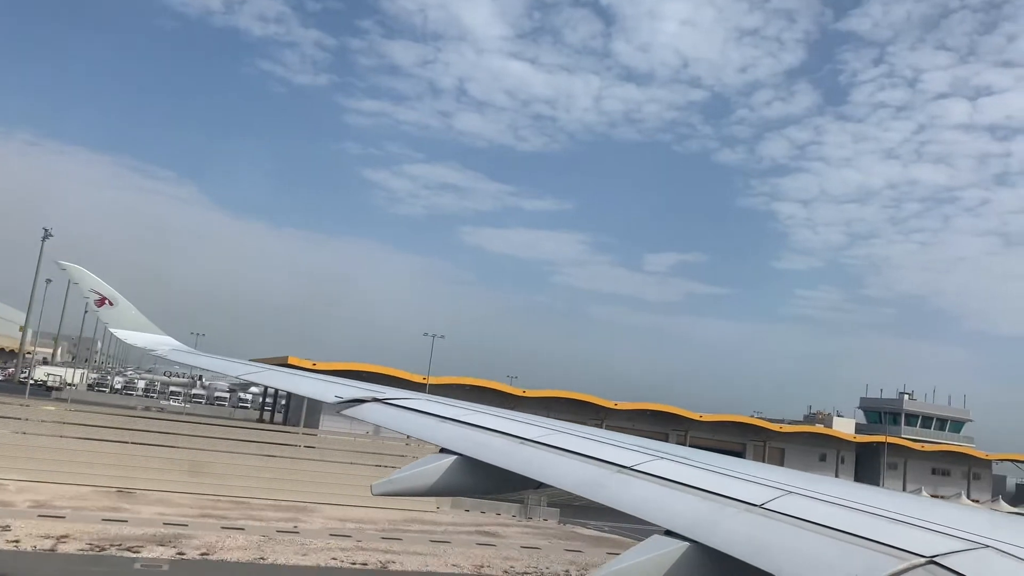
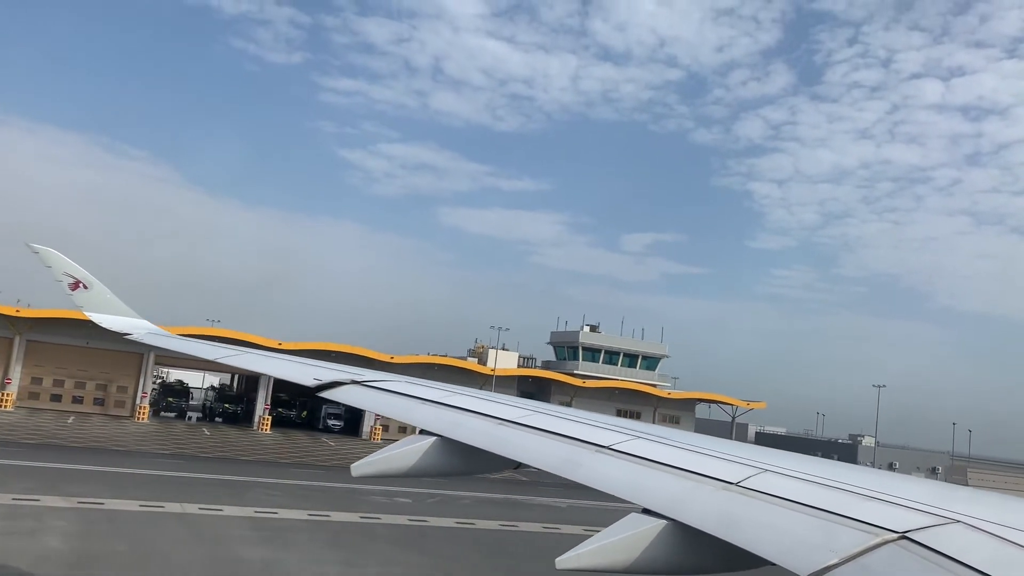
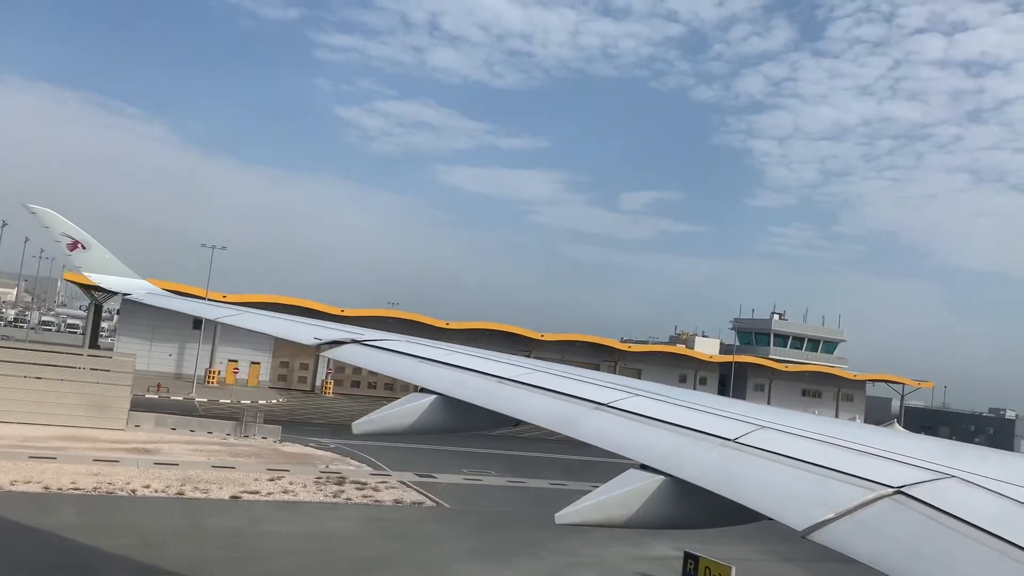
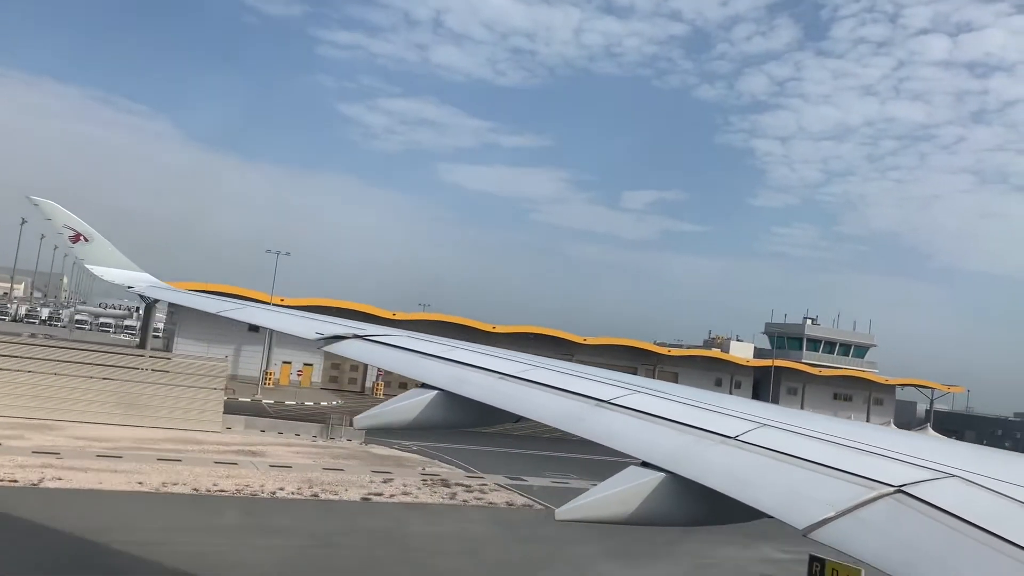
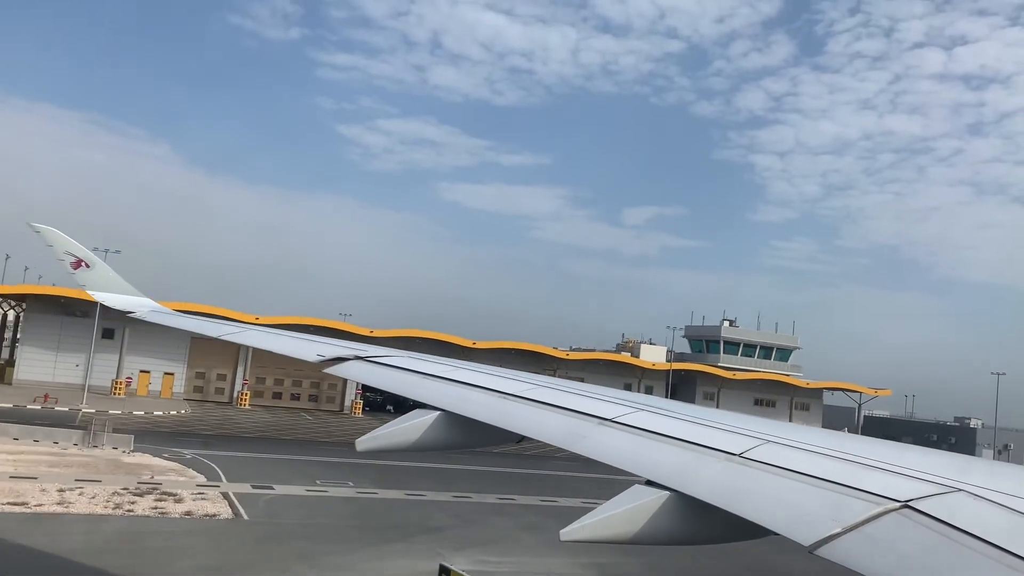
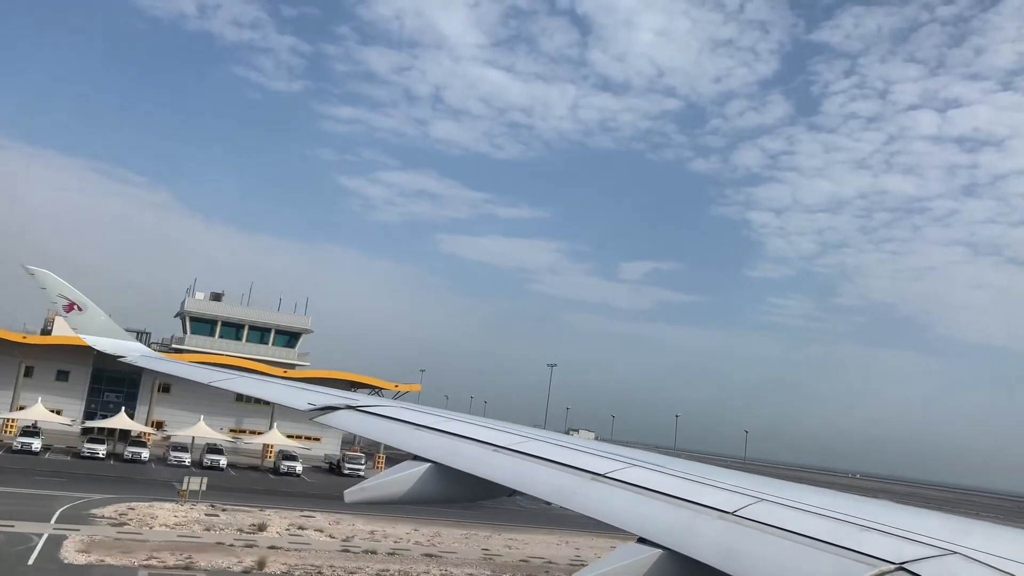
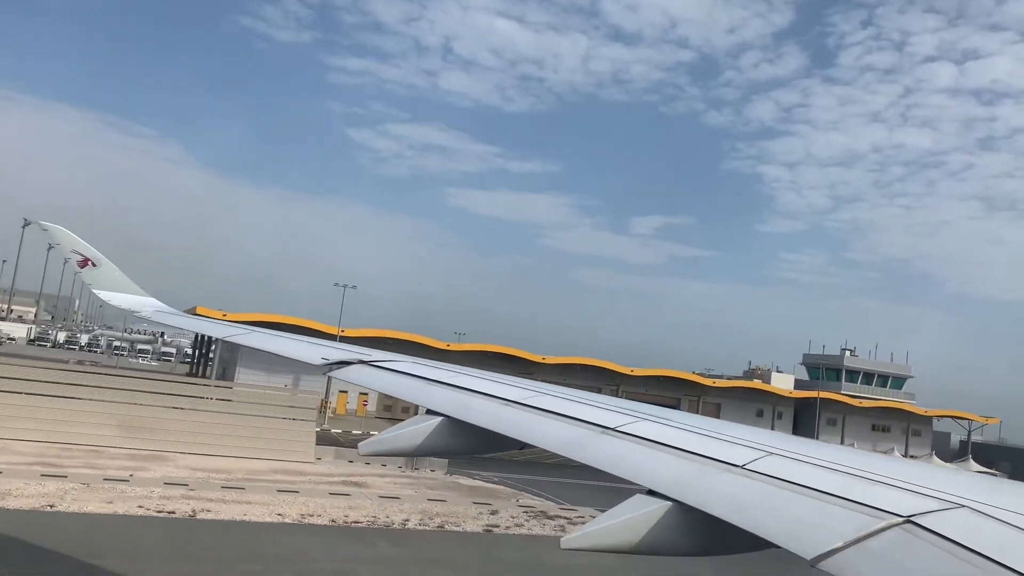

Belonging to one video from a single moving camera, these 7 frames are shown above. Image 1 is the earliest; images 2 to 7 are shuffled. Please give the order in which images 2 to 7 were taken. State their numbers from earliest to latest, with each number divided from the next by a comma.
7, 4, 3, 5, 2, 6
